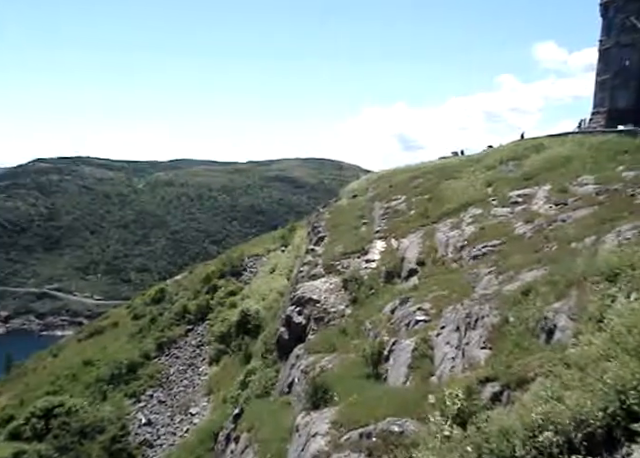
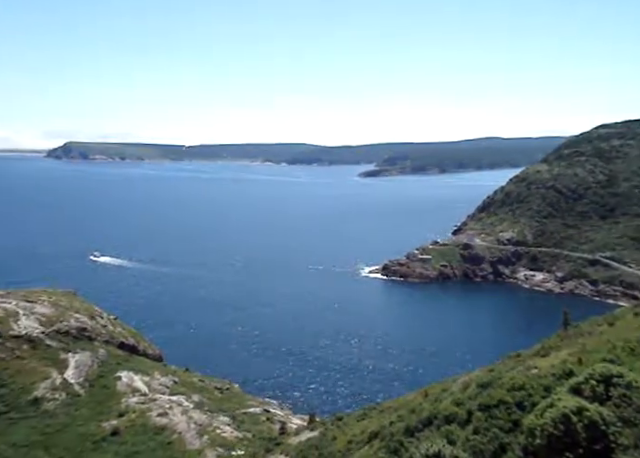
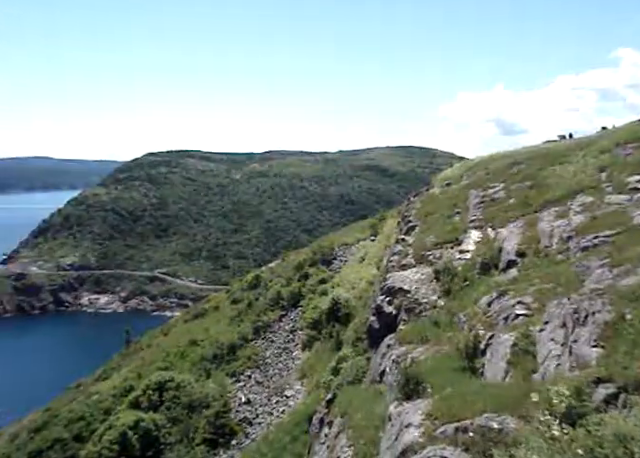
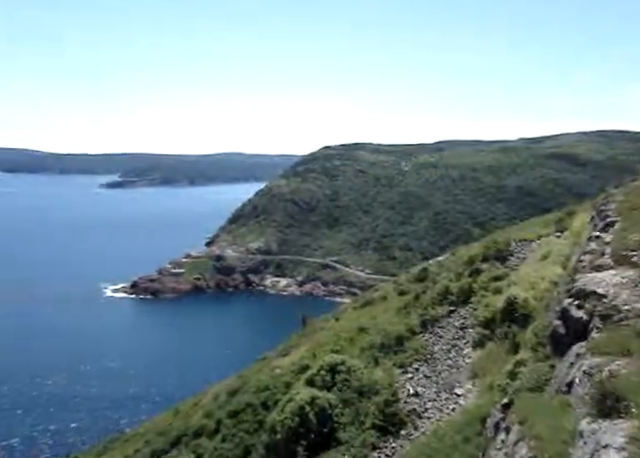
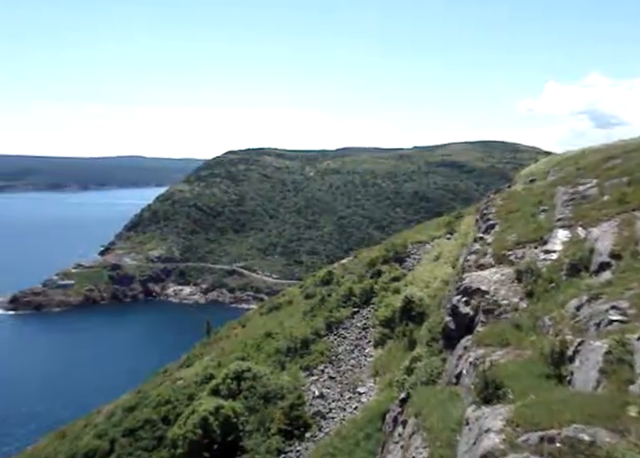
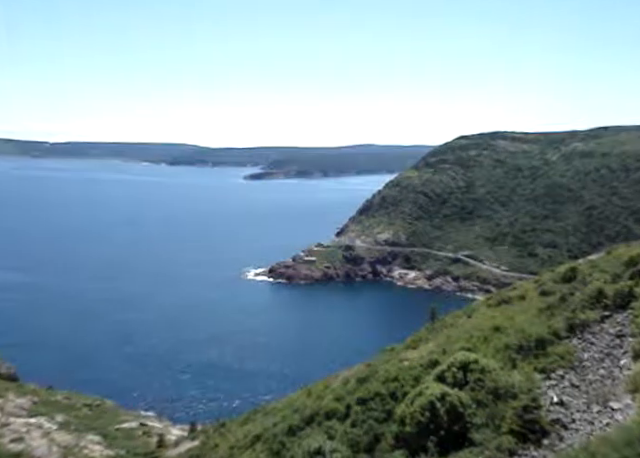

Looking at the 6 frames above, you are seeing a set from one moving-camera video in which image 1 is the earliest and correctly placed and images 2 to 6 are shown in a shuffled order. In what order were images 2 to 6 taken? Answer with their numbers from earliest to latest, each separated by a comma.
3, 5, 4, 6, 2
